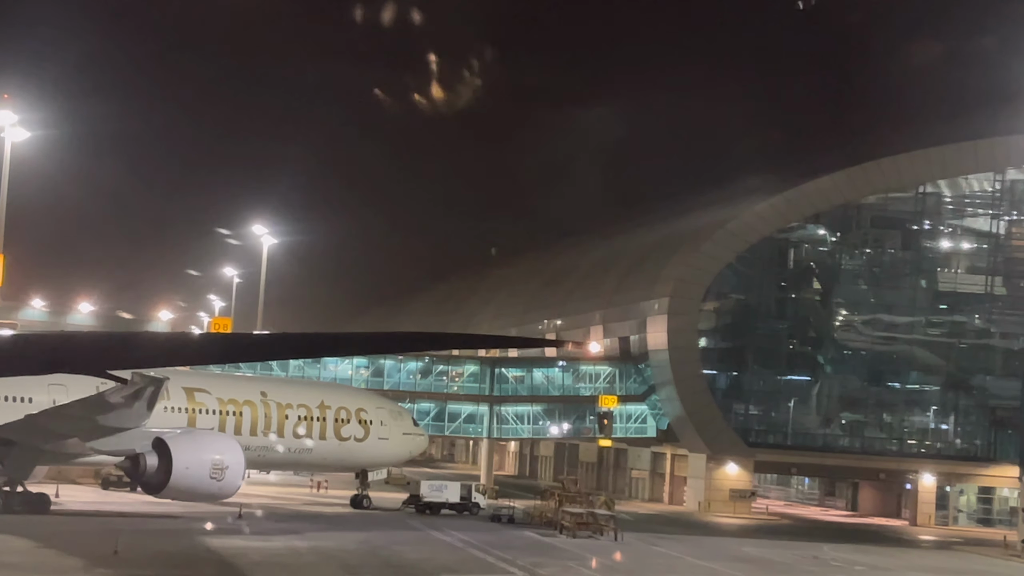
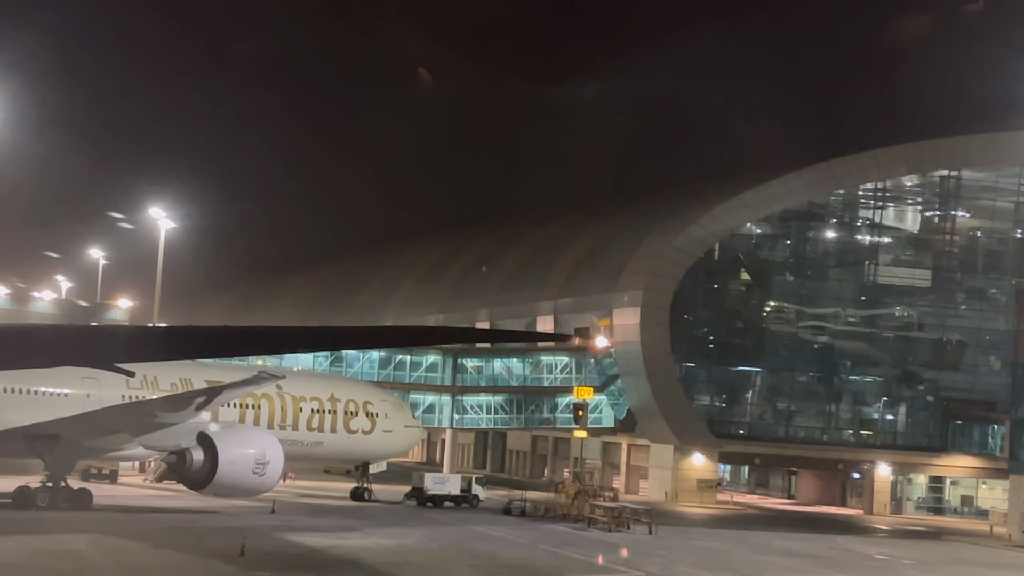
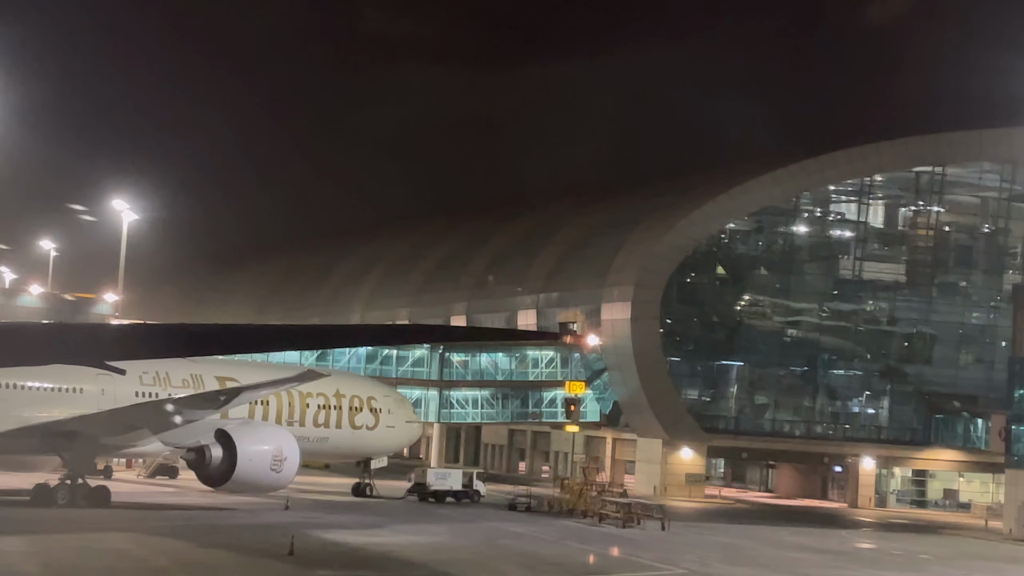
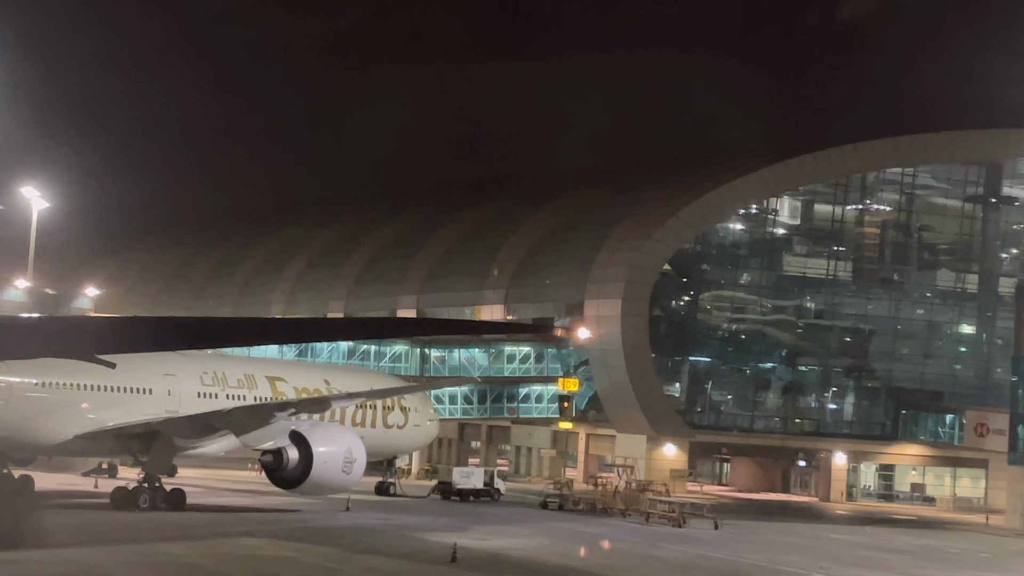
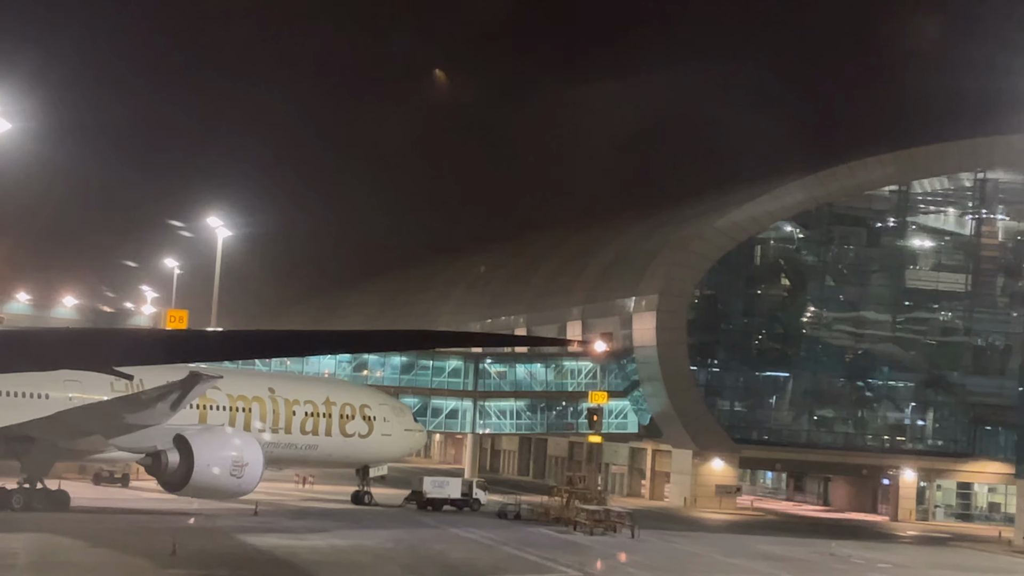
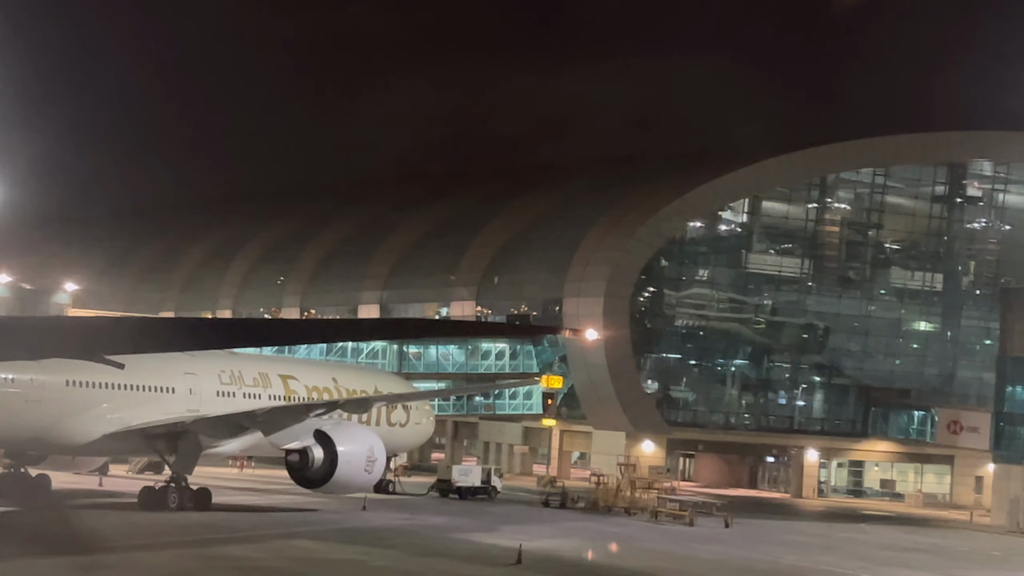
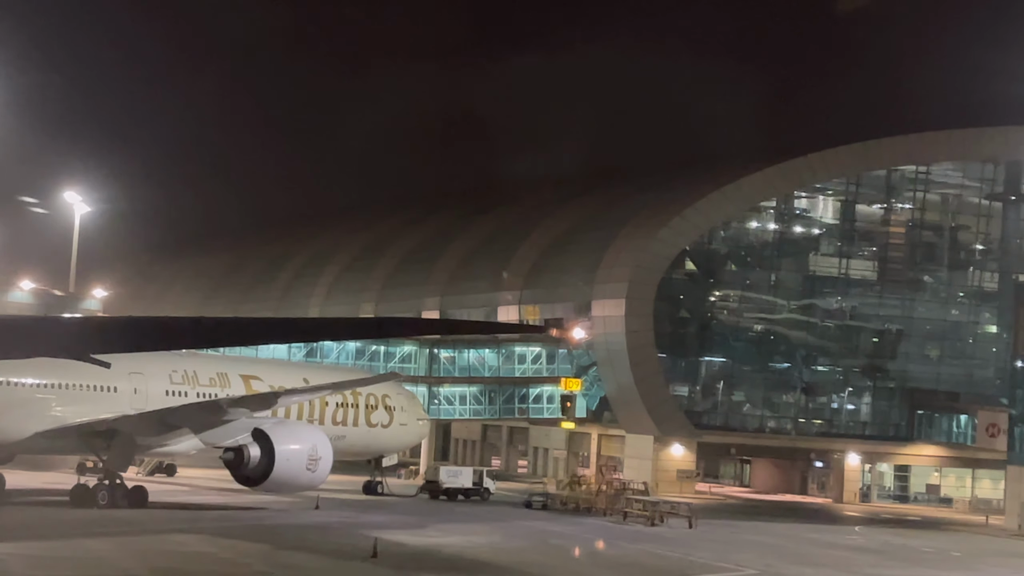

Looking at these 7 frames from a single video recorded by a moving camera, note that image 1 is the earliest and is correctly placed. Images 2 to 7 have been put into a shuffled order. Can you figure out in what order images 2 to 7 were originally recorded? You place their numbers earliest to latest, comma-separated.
5, 2, 3, 7, 4, 6
